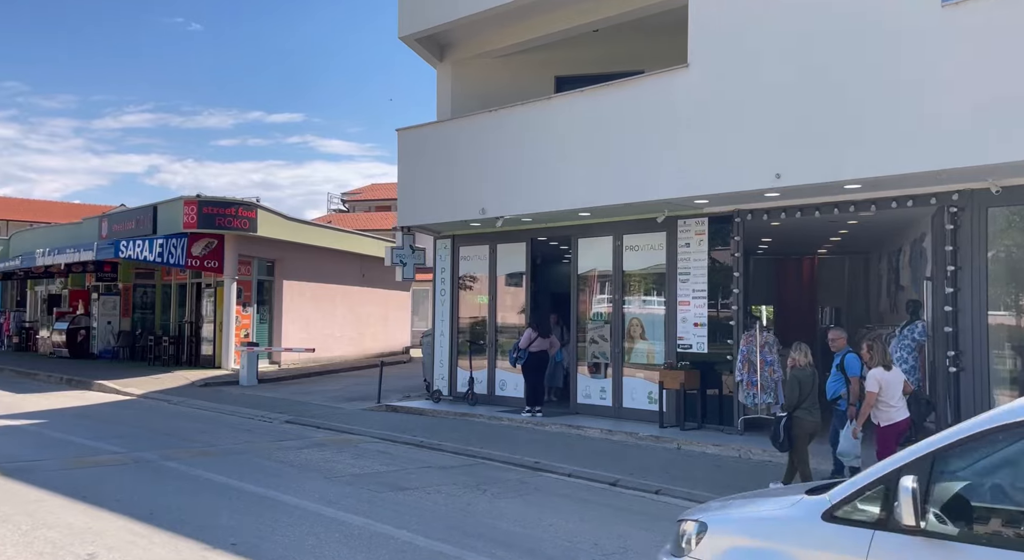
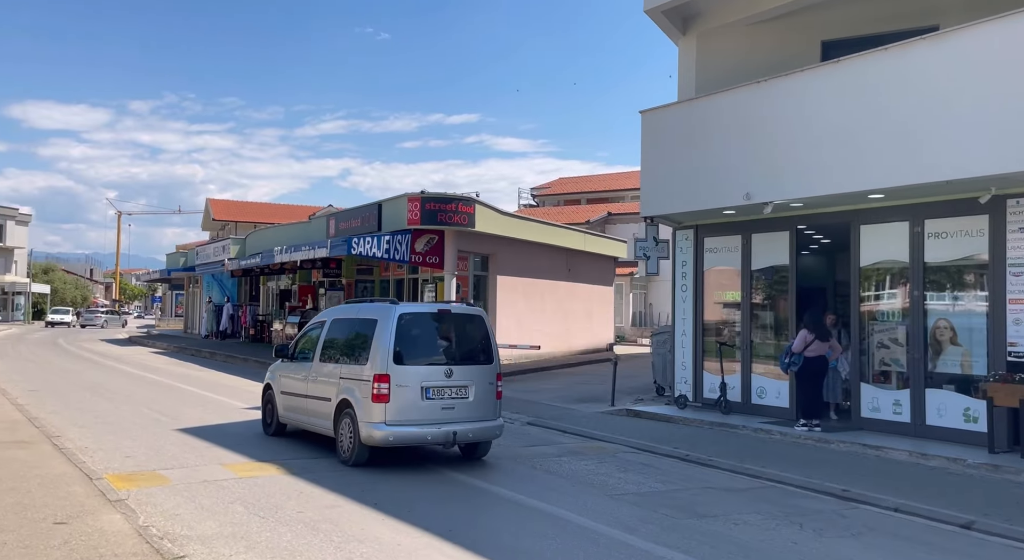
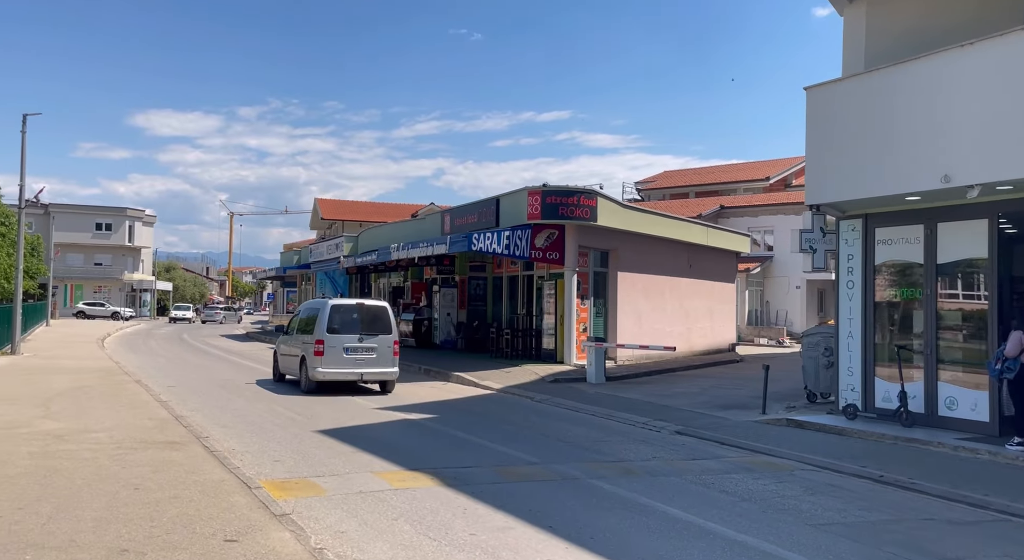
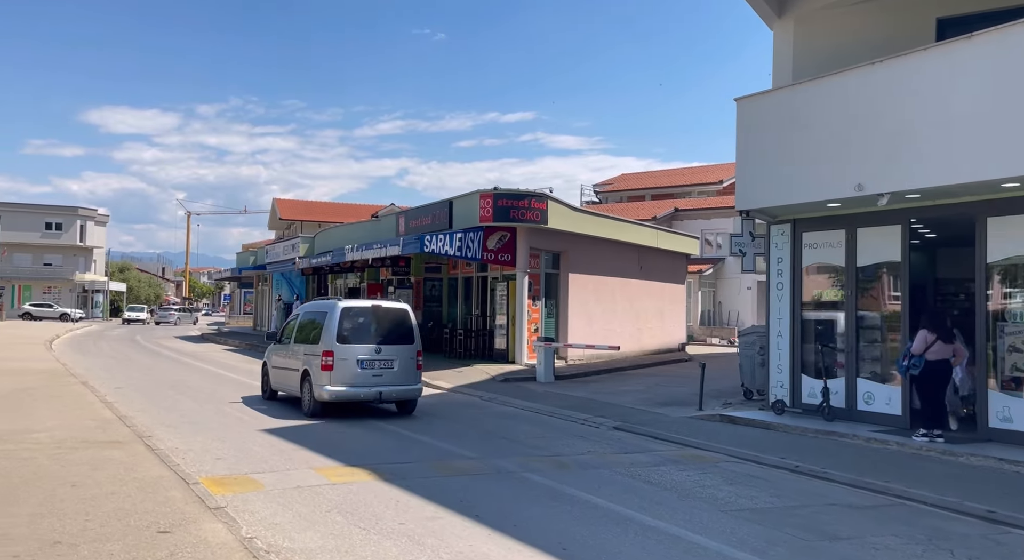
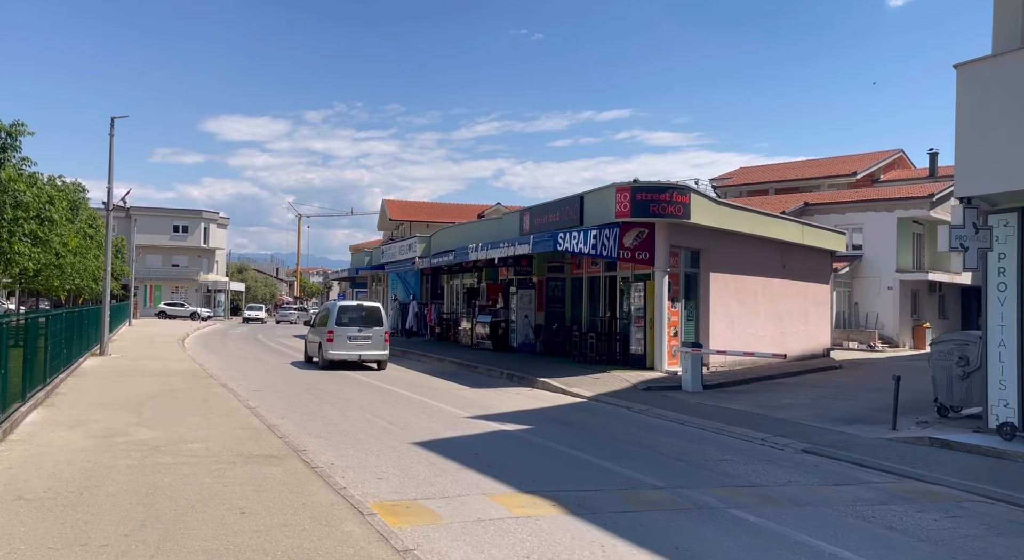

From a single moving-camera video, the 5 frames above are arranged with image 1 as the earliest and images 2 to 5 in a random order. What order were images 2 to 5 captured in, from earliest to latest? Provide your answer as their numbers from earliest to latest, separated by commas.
2, 4, 3, 5
